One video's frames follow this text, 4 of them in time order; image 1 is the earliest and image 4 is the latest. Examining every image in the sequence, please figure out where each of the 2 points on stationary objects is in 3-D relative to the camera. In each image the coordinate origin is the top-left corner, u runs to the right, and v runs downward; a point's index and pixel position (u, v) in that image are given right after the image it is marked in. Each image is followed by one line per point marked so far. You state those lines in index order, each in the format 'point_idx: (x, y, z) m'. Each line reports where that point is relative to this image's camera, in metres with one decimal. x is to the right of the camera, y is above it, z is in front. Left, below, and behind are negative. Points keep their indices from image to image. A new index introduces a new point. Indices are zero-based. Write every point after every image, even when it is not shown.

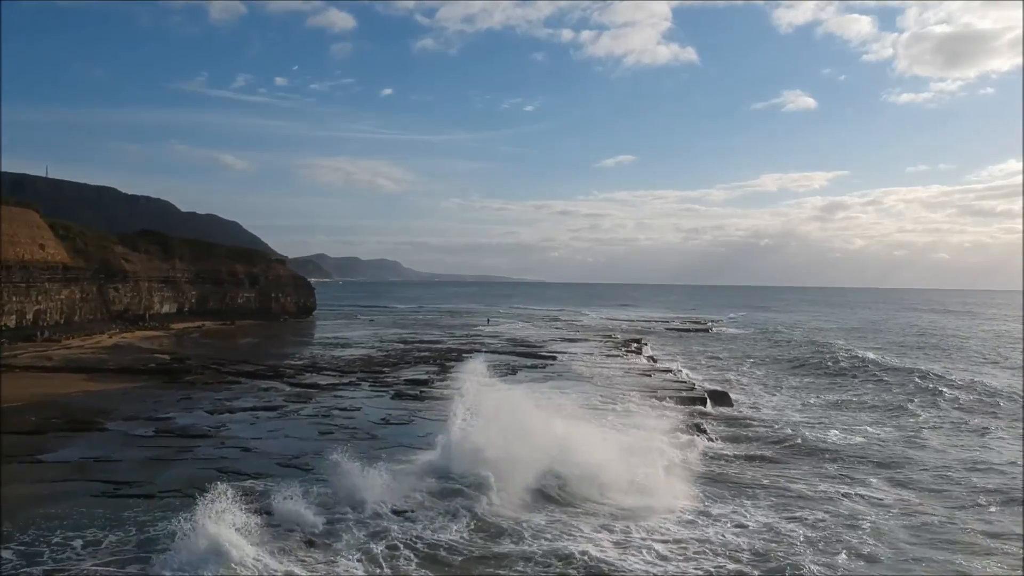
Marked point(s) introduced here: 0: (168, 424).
0: (-8.7, -3.4, +17.2) m
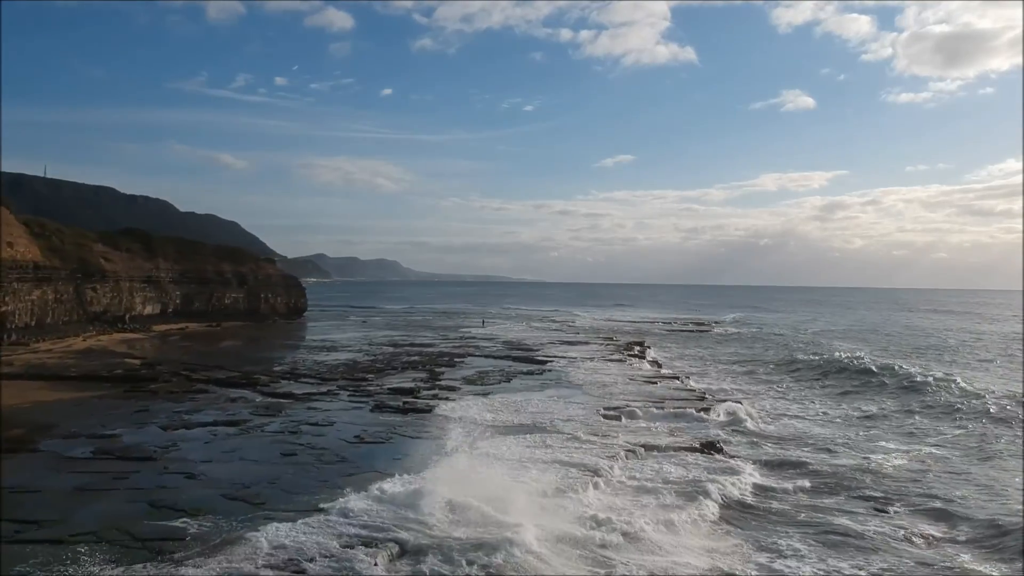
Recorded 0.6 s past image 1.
0: (-8.9, -3.4, +15.1) m
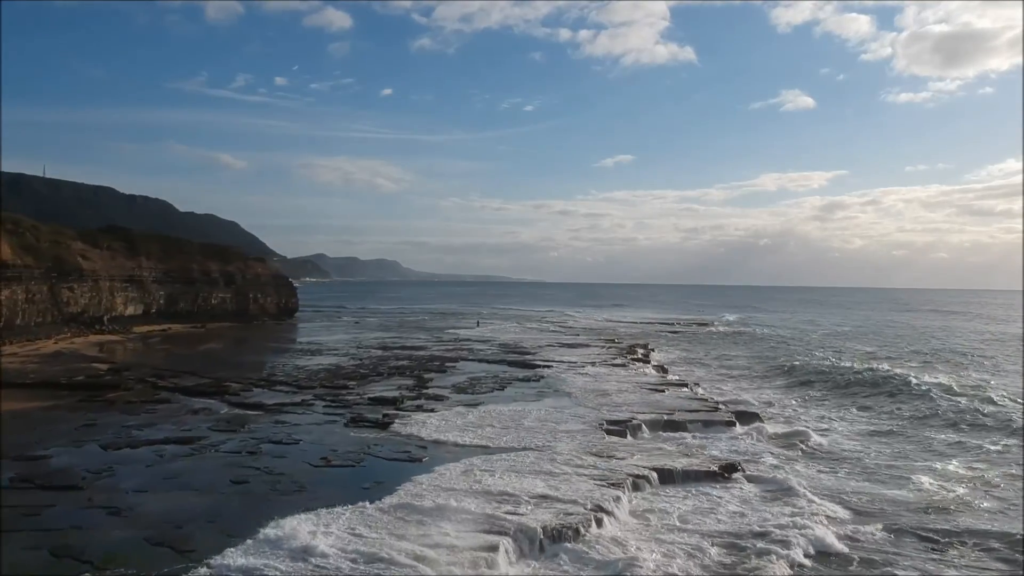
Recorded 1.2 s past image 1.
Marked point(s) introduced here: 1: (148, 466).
0: (-9.1, -3.4, +13.0) m
1: (-7.1, -3.4, +13.2) m
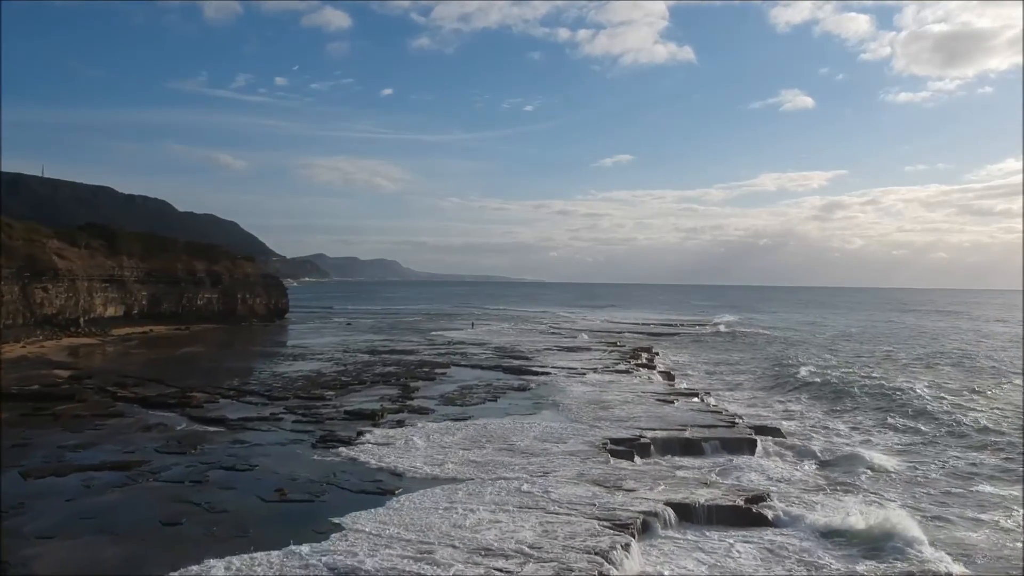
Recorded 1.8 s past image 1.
0: (-9.3, -3.4, +10.9) m
1: (-7.2, -3.4, +11.1) m
